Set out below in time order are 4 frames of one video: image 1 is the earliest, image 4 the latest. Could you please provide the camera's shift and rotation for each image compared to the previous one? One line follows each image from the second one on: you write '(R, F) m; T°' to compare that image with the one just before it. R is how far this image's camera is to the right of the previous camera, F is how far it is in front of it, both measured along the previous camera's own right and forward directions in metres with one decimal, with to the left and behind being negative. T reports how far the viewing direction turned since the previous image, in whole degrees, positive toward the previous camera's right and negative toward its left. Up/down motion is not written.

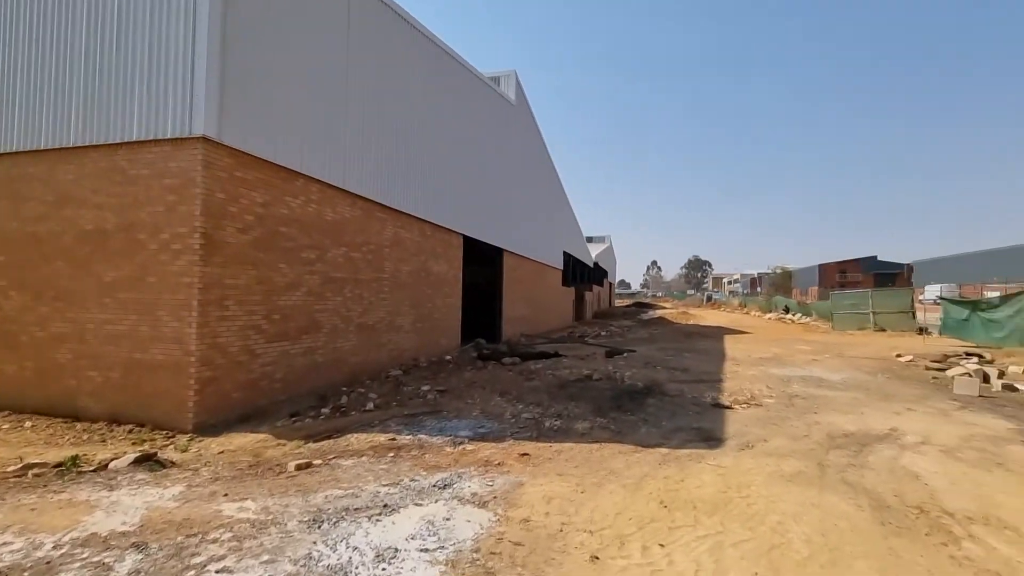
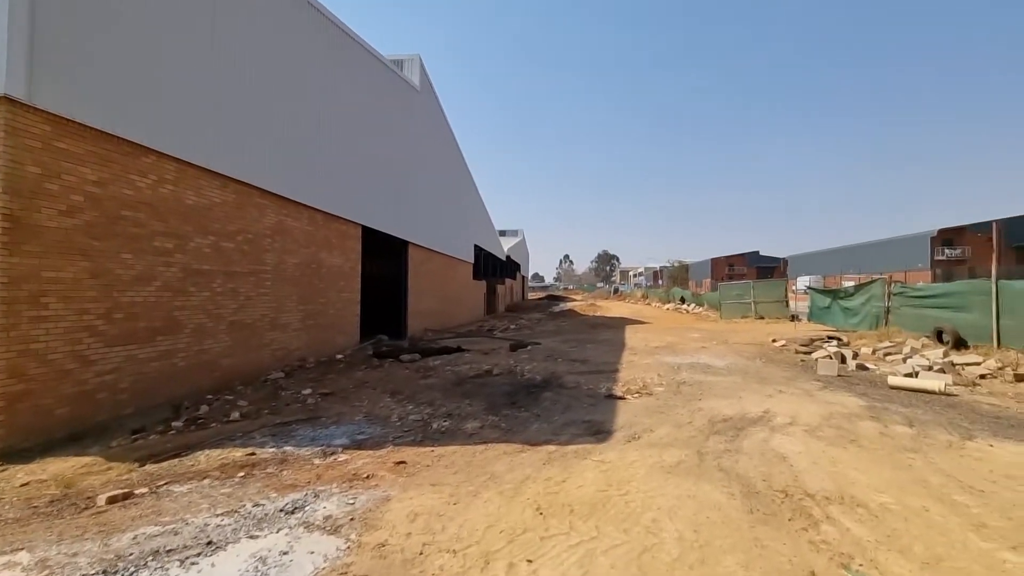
(+0.3, +0.3) m; +10°
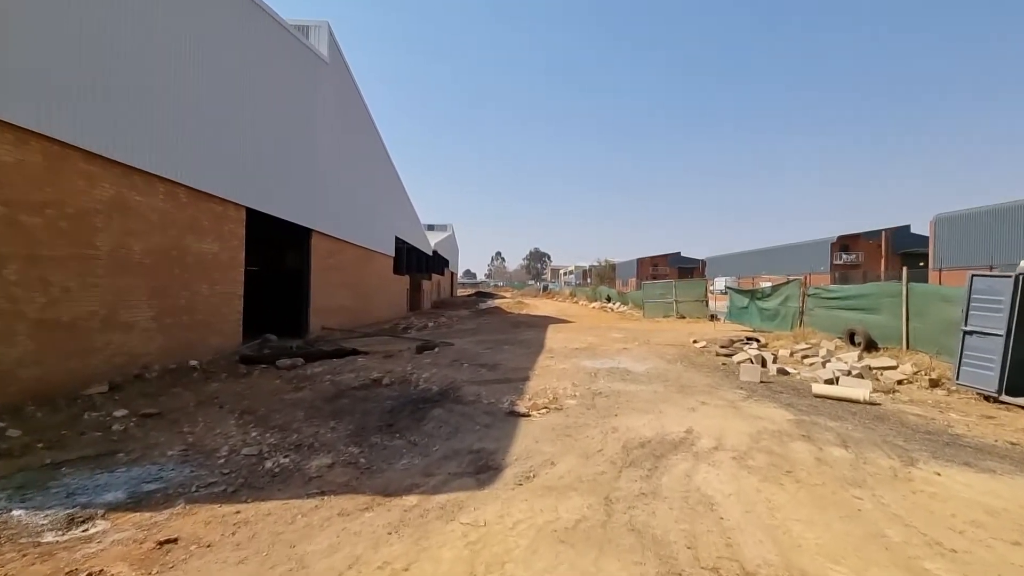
(+0.5, +1.1) m; +8°
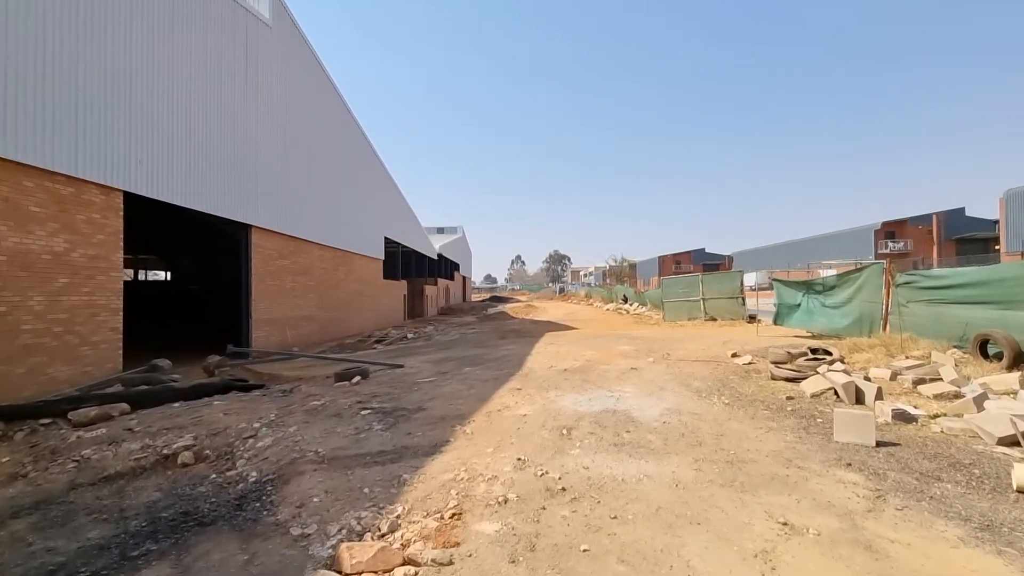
(+1.0, +3.2) m; -3°
